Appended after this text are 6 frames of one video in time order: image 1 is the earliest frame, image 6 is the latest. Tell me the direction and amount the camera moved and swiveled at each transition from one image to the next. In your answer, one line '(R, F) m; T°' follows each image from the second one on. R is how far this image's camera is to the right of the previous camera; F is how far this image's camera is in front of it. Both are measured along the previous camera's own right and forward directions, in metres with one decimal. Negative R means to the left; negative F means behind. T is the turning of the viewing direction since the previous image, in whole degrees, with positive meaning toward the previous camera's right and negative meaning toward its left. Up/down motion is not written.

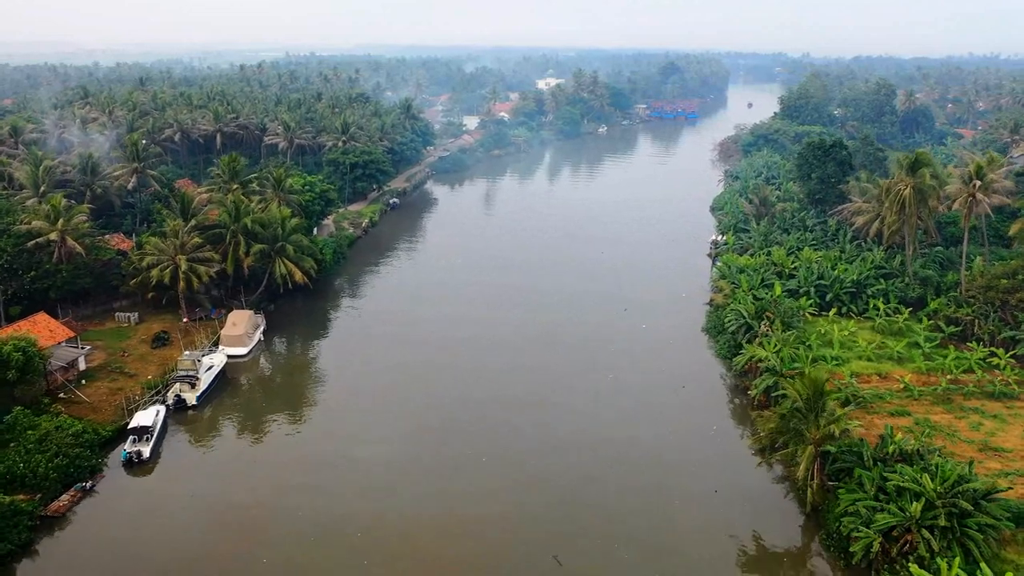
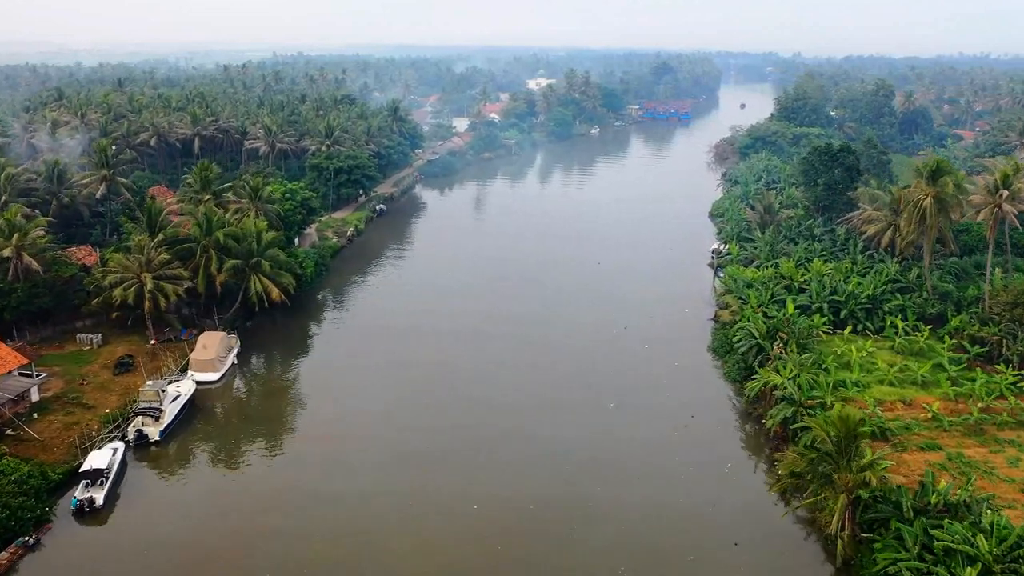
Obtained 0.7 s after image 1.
(-0.1, +1.9) m; +1°
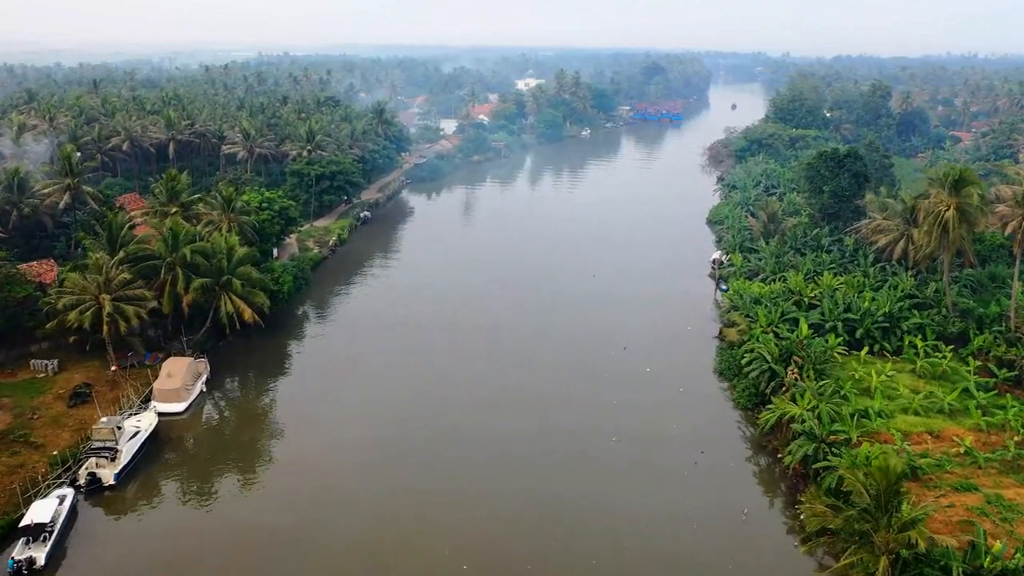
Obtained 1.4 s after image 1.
(-0.1, +1.9) m; +1°
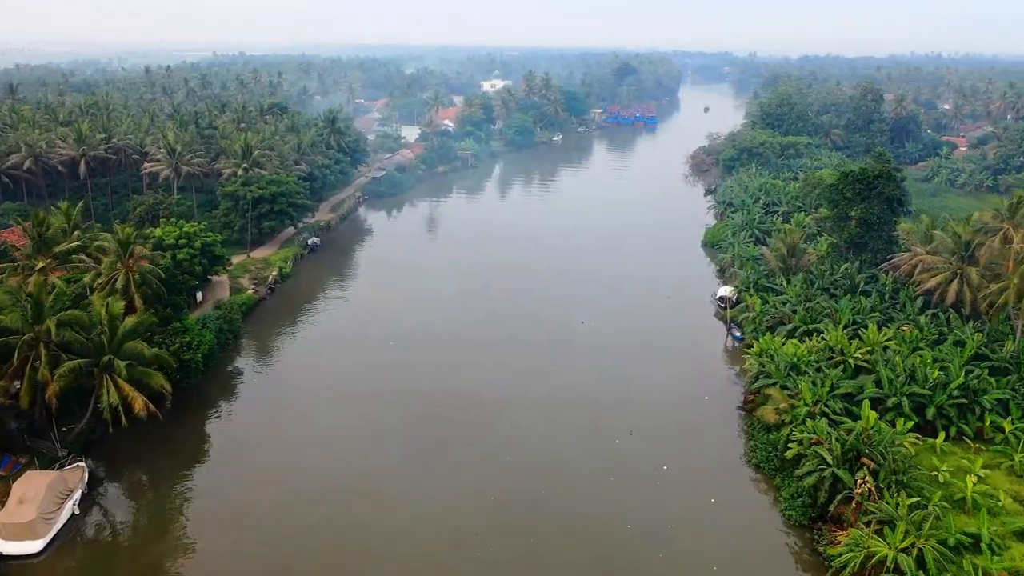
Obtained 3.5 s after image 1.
(-0.2, +5.6) m; +2°
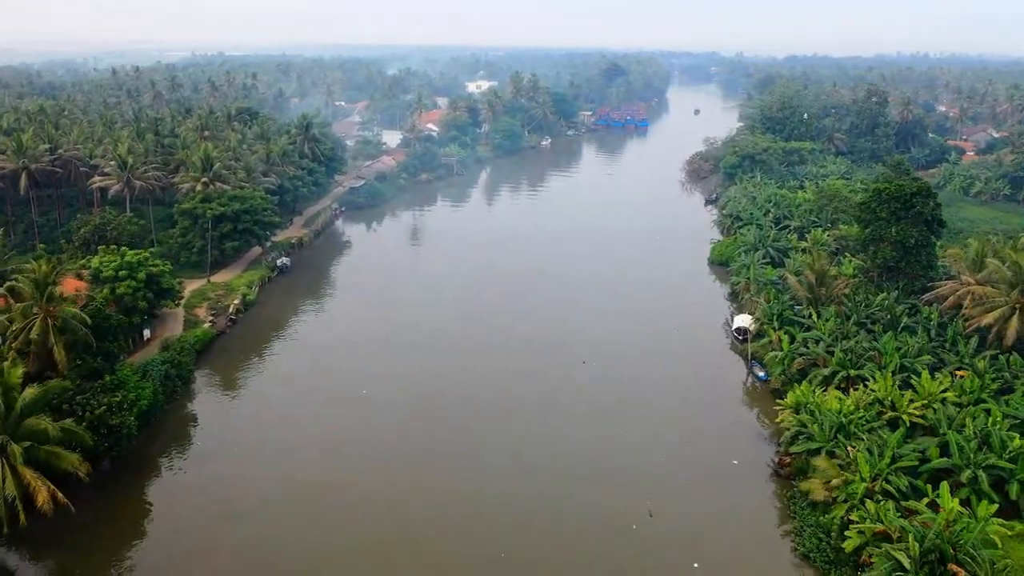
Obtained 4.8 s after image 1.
(-0.2, +3.5) m; +1°
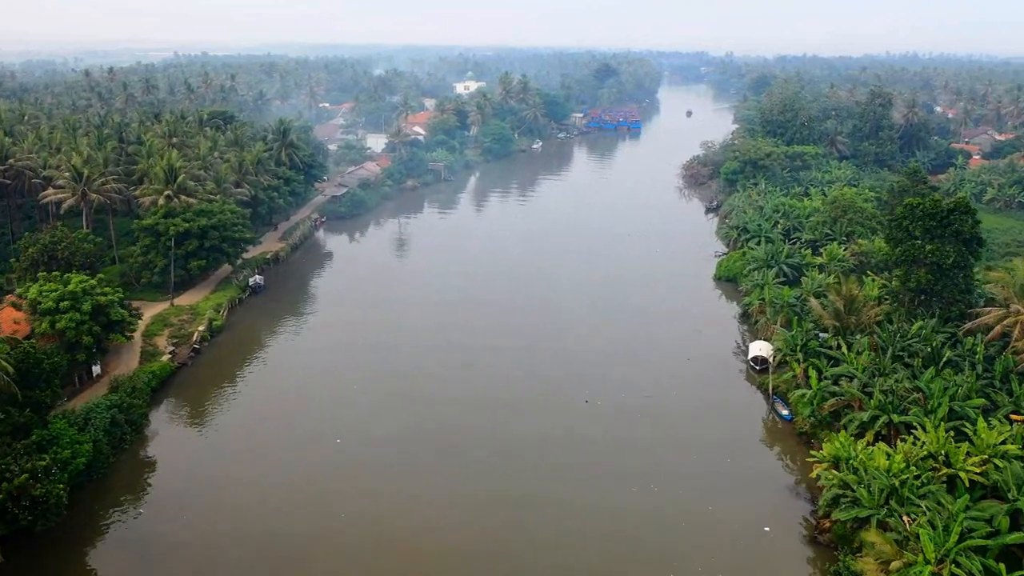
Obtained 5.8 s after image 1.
(-0.1, +2.6) m; +1°
